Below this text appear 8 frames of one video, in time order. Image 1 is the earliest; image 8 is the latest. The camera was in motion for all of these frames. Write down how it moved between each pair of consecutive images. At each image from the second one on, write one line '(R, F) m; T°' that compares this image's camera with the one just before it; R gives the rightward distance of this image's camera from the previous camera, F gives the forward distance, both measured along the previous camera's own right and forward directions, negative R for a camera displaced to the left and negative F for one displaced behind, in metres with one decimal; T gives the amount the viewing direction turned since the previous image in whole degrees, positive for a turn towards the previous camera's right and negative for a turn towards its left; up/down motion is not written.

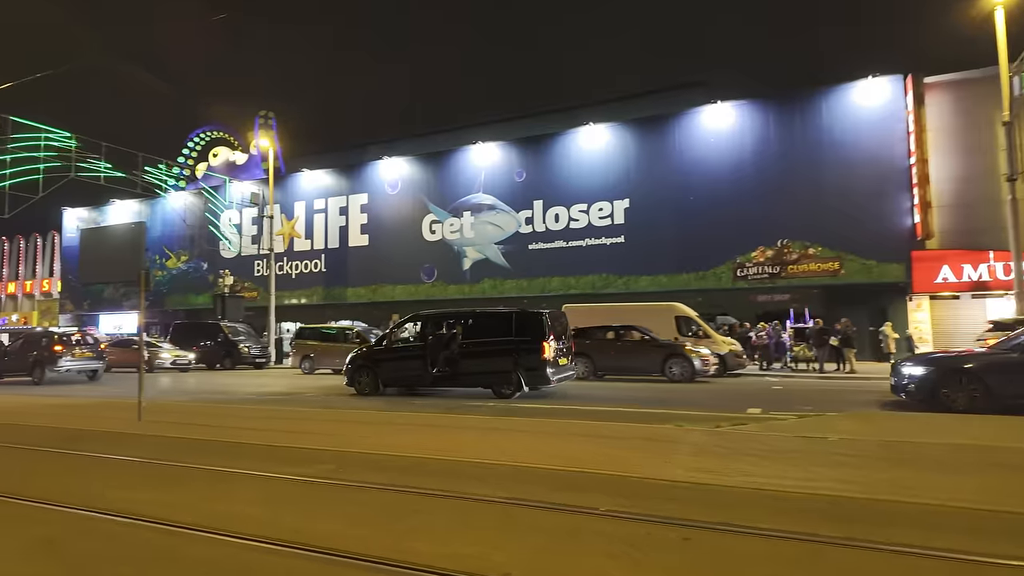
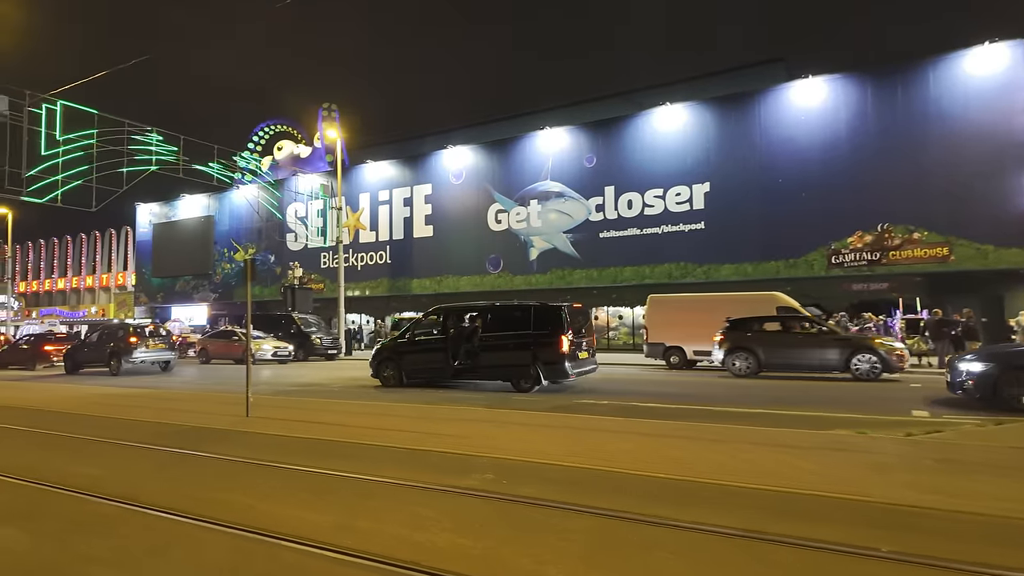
(-1.4, +0.9) m; -4°
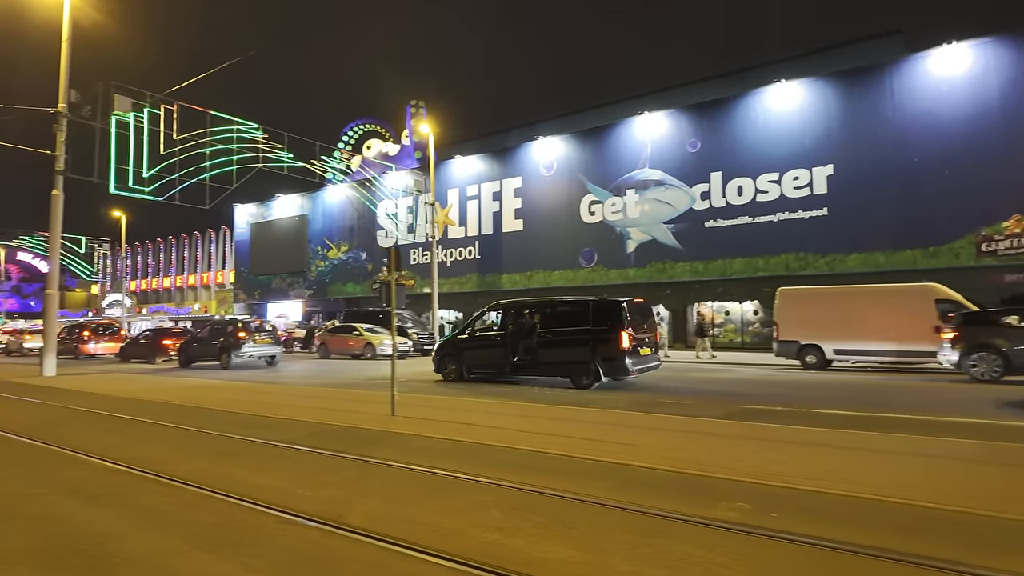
(-1.4, +1.0) m; -7°
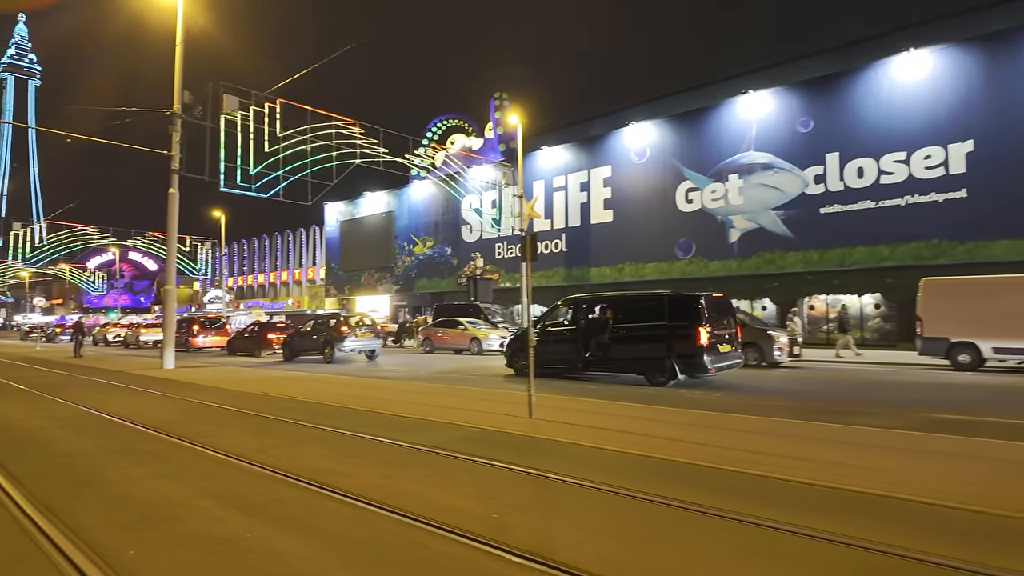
(-1.0, +0.8) m; -7°
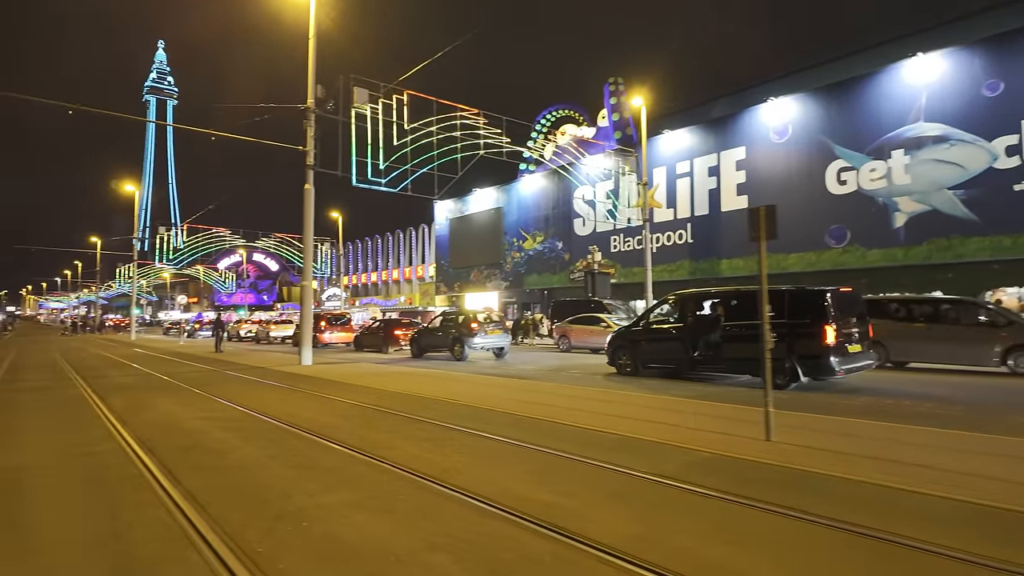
(-1.4, +1.3) m; -9°
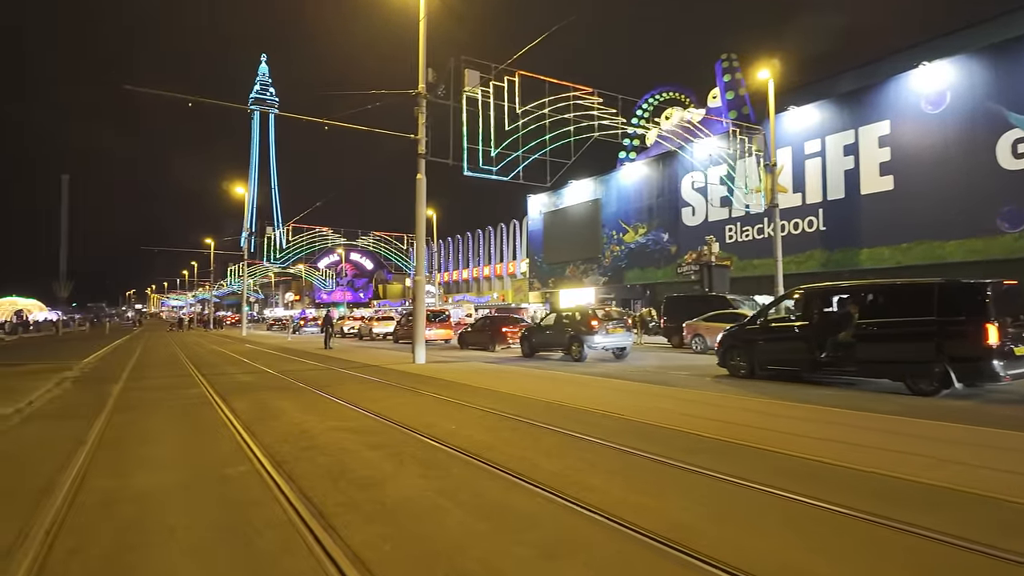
(-1.2, +1.5) m; -8°
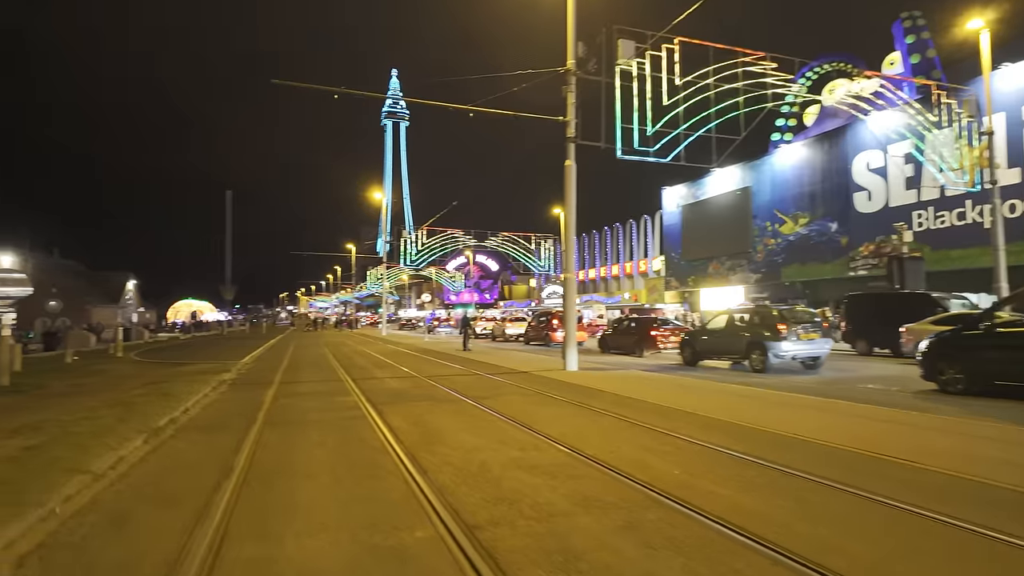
(-1.1, +1.8) m; -12°
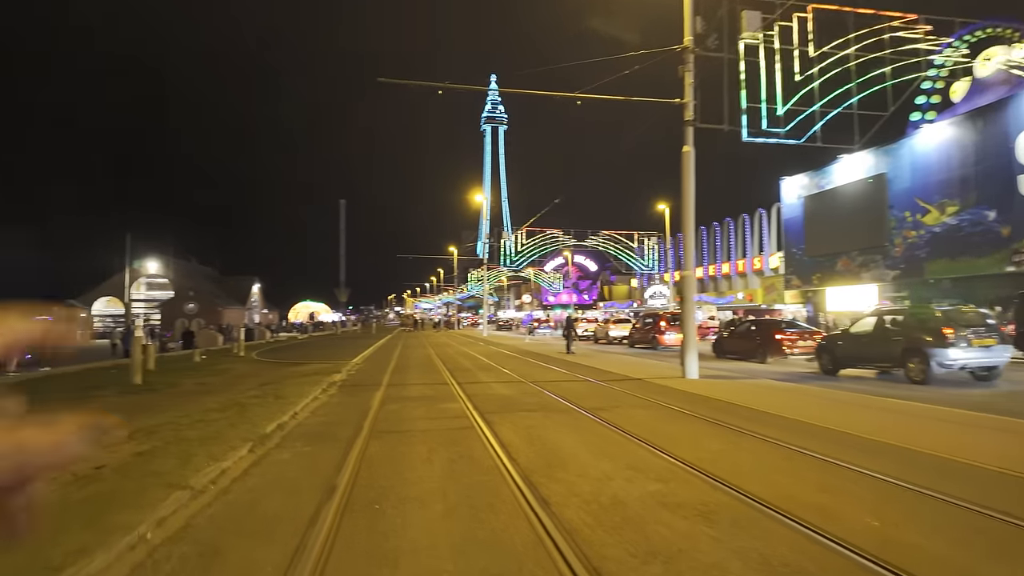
(-0.3, +0.9) m; -9°
